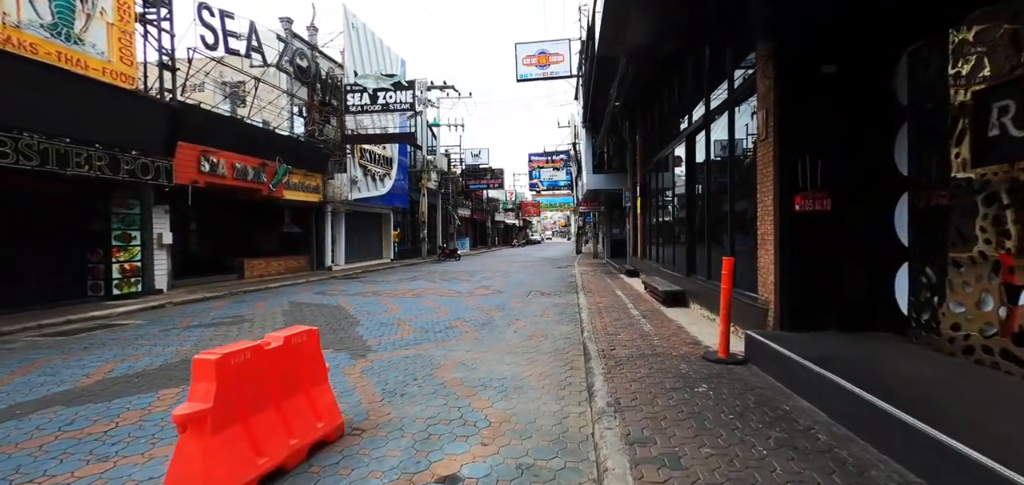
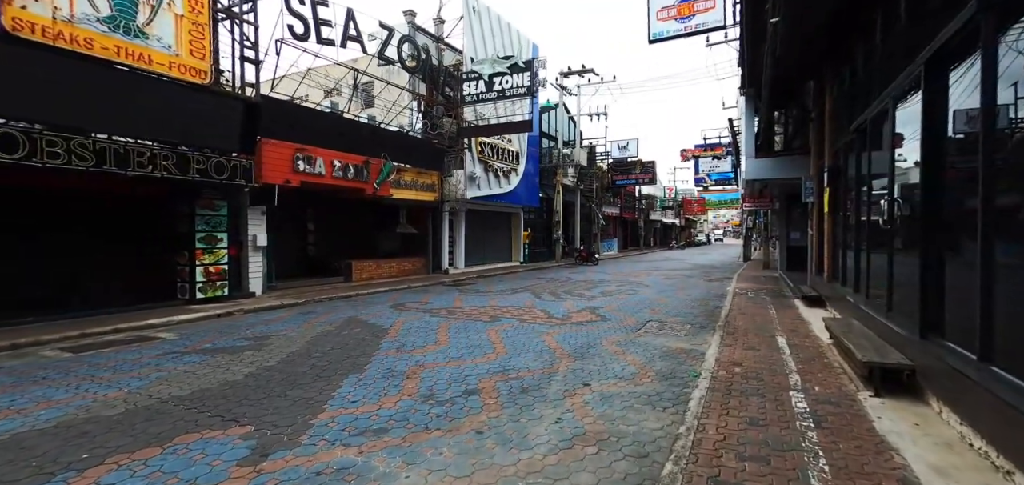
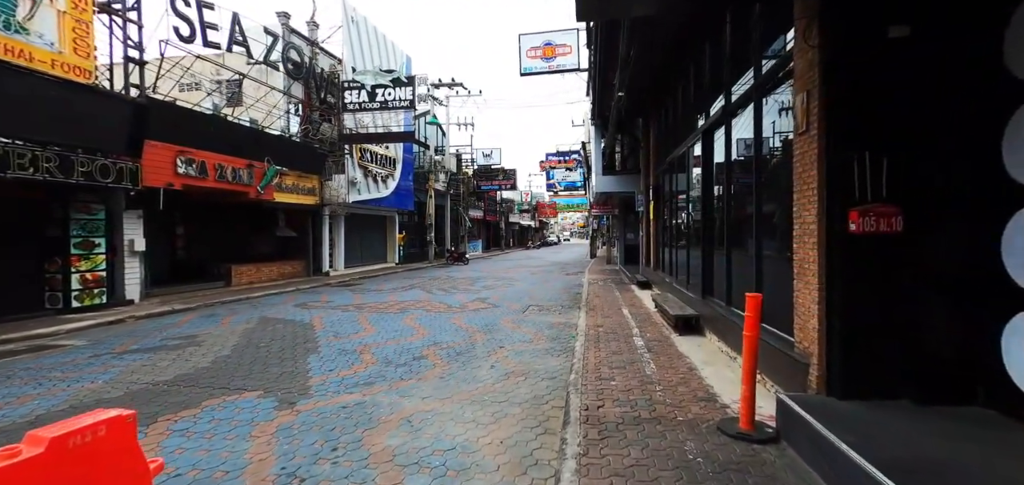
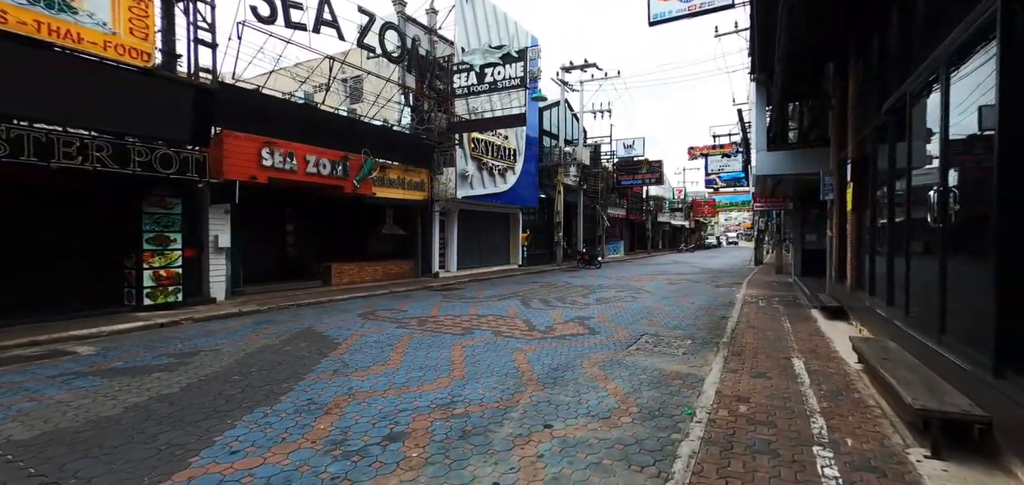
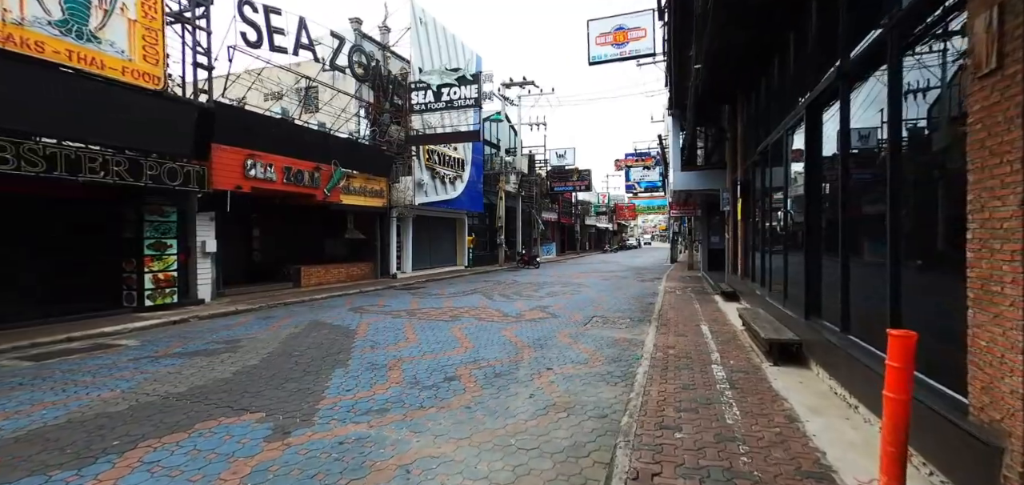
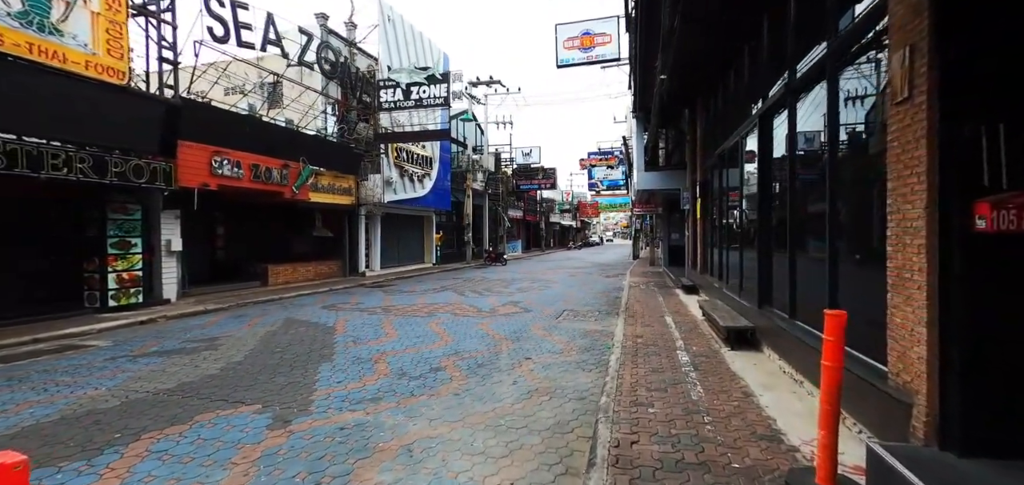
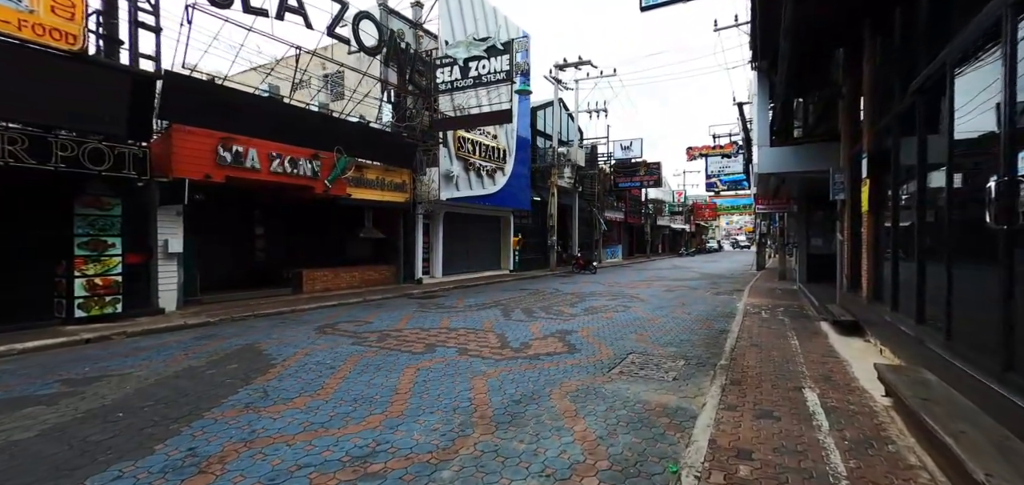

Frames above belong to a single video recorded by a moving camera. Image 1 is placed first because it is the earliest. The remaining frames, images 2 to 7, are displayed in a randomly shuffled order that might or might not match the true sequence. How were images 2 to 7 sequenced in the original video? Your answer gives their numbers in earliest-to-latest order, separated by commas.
3, 6, 5, 2, 4, 7
